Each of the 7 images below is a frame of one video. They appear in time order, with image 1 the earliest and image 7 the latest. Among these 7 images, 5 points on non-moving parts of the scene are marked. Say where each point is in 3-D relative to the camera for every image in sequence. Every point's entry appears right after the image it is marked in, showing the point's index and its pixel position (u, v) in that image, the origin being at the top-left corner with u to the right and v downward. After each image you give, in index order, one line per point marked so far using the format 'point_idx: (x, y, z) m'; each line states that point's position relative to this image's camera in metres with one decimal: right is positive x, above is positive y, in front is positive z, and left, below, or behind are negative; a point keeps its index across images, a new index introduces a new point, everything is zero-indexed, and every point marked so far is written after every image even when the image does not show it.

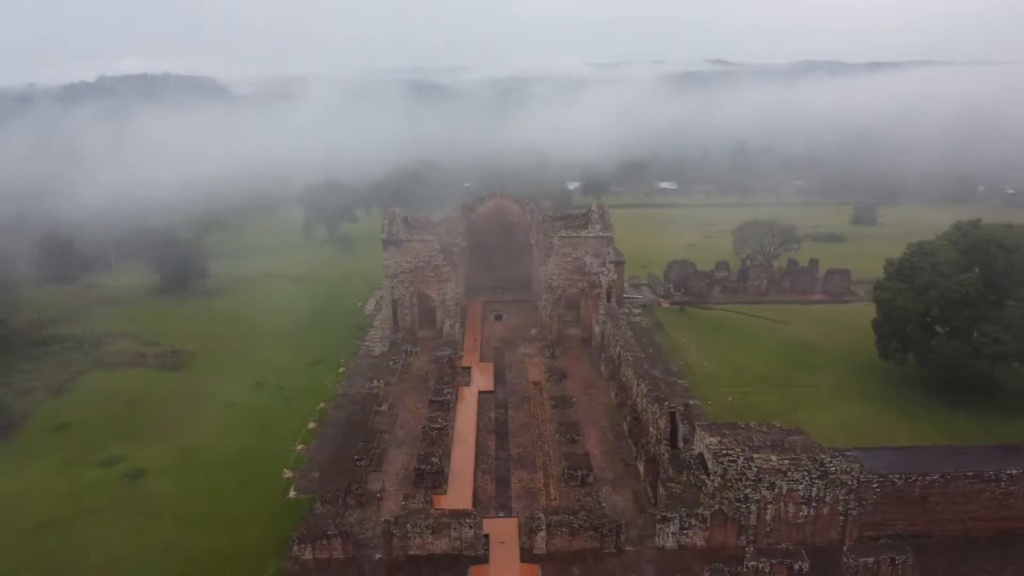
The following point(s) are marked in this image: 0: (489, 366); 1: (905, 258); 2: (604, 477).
0: (-0.5, -1.8, +15.6) m
1: (+8.2, +0.6, +15.0) m
2: (+1.4, -3.0, +11.3) m
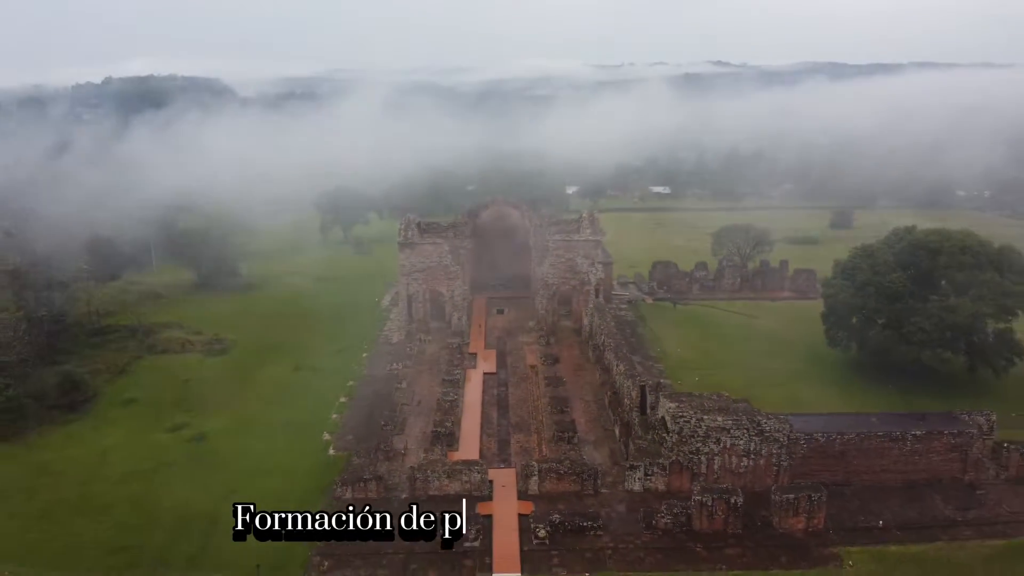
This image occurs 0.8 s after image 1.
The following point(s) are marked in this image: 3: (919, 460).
0: (-0.5, -1.7, +18.0) m
1: (+8.2, +0.7, +17.3) m
2: (+1.4, -2.9, +13.6) m
3: (+7.1, -3.0, +12.3) m
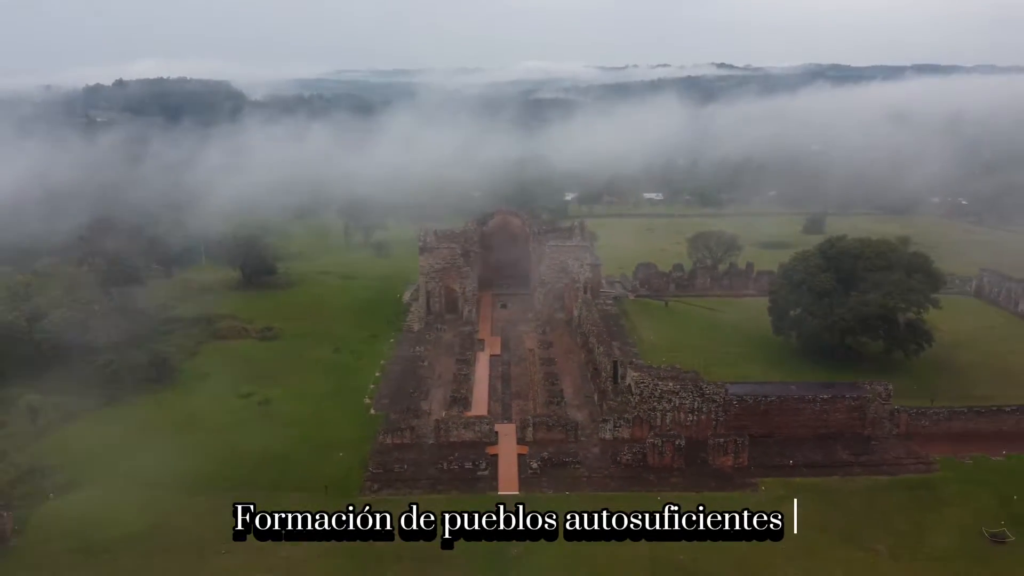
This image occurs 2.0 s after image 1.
0: (-0.4, -1.6, +21.7) m
1: (+8.2, +0.7, +21.0) m
2: (+1.5, -2.8, +17.3) m
3: (+7.1, -2.9, +16.0) m
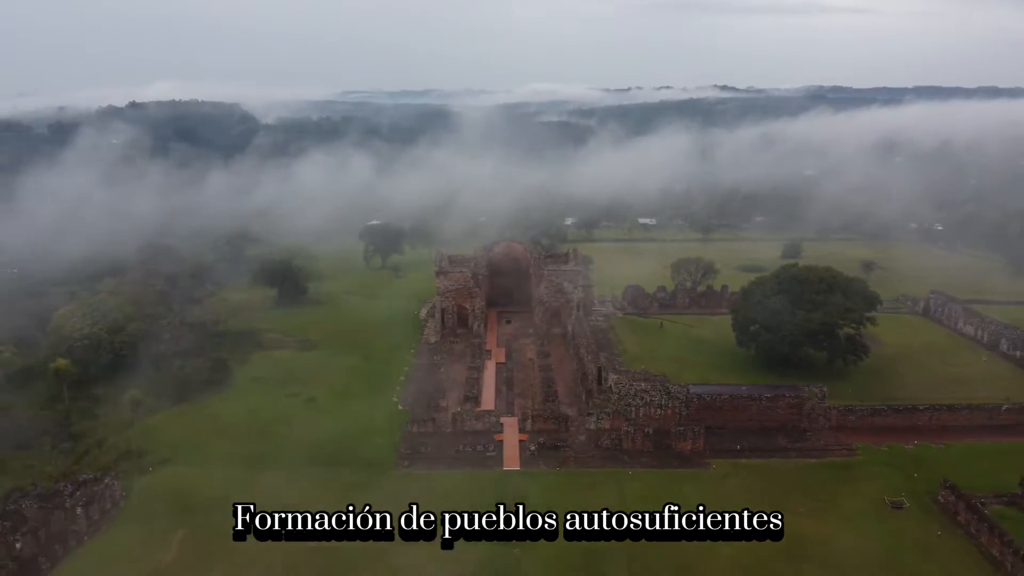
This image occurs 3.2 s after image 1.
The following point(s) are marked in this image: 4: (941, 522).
0: (-0.3, -2.2, +25.4) m
1: (+8.3, +0.1, +24.7) m
2: (+1.5, -3.3, +21.0) m
3: (+7.2, -3.4, +19.6) m
4: (+9.8, -5.3, +16.2) m
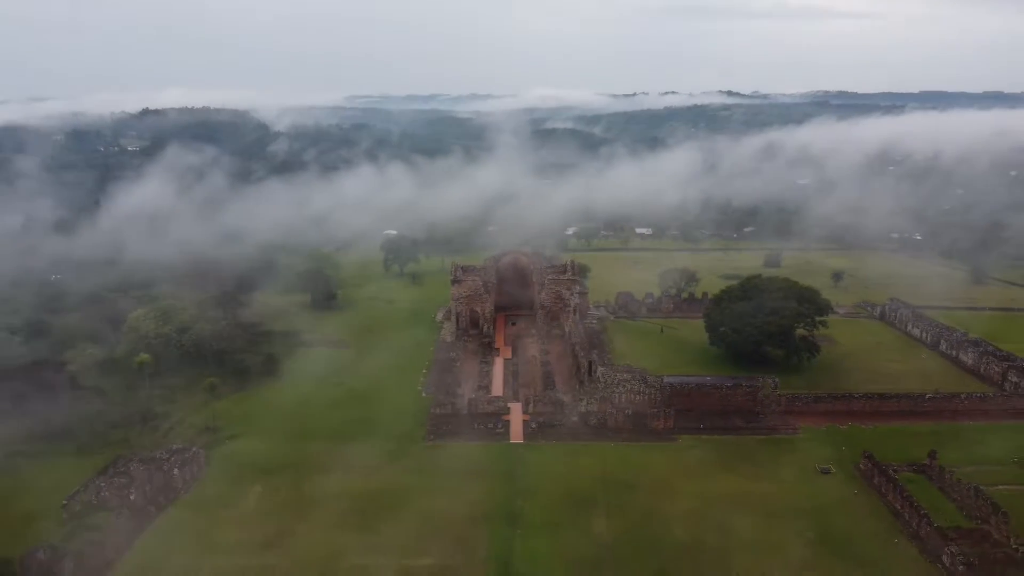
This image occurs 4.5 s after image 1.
0: (-0.1, -2.5, +29.6) m
1: (+8.6, -0.2, +28.9) m
2: (+1.7, -3.6, +25.2) m
3: (+7.4, -3.7, +23.8) m
4: (+10.0, -5.6, +20.3) m
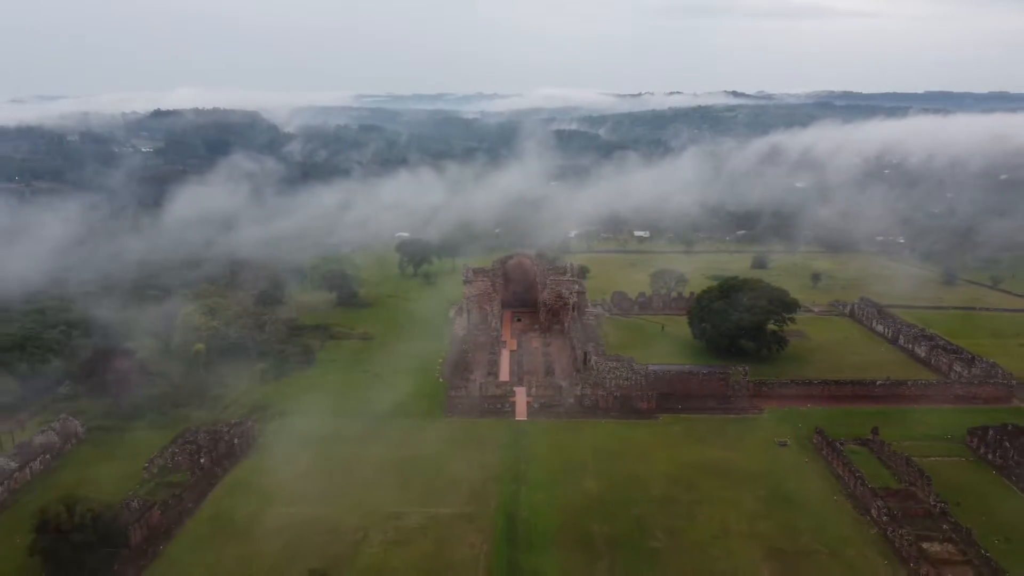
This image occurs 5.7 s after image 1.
0: (+0.1, -2.5, +33.4) m
1: (+8.8, -0.3, +32.6) m
2: (+1.9, -3.6, +29.0) m
3: (+7.6, -3.7, +27.5) m
4: (+10.1, -5.6, +24.0) m
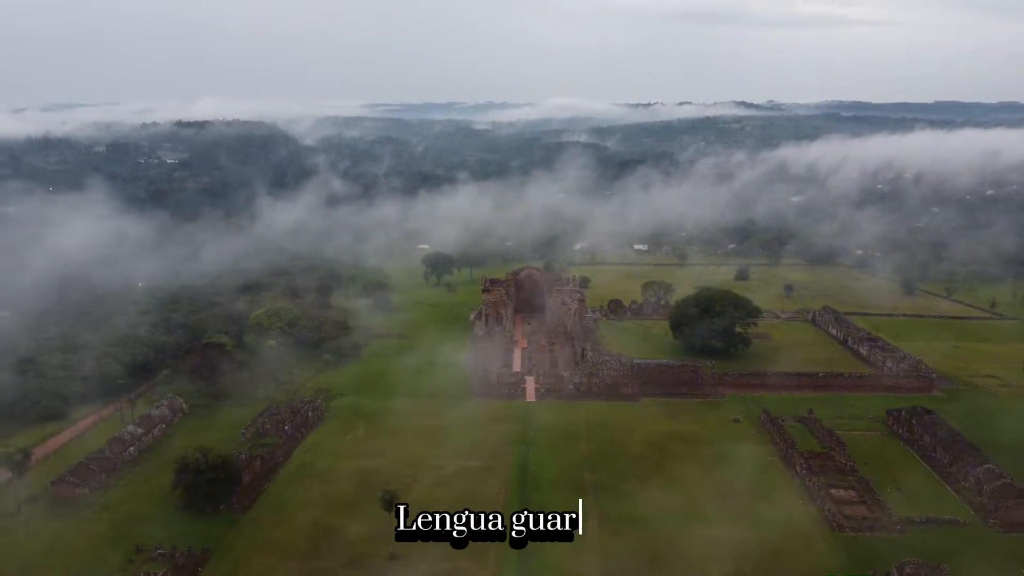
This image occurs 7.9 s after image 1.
0: (+0.8, -3.0, +40.2) m
1: (+9.5, -0.8, +39.3) m
2: (+2.5, -4.0, +35.7) m
3: (+8.1, -4.2, +34.2) m
4: (+10.6, -6.1, +30.6) m
